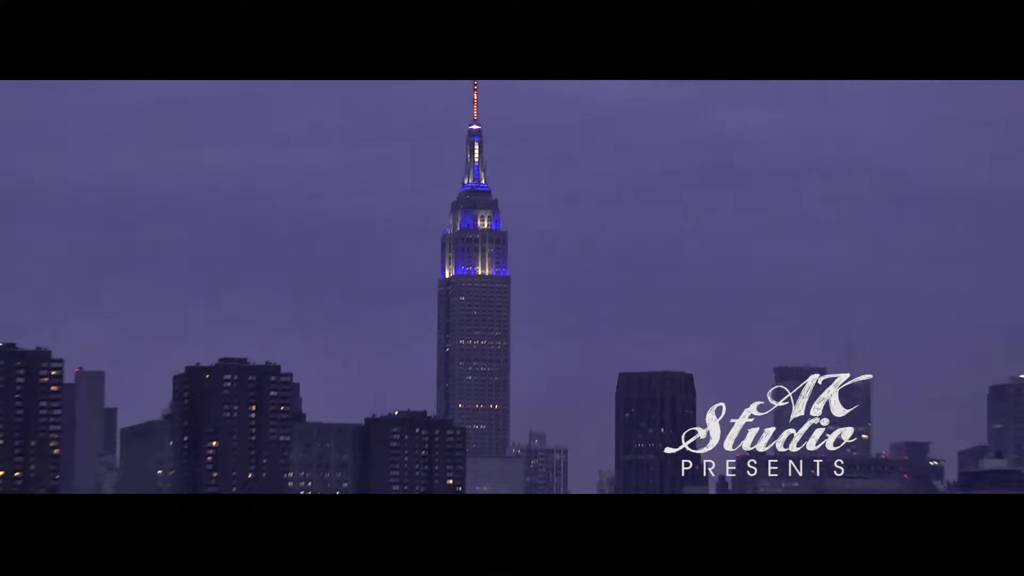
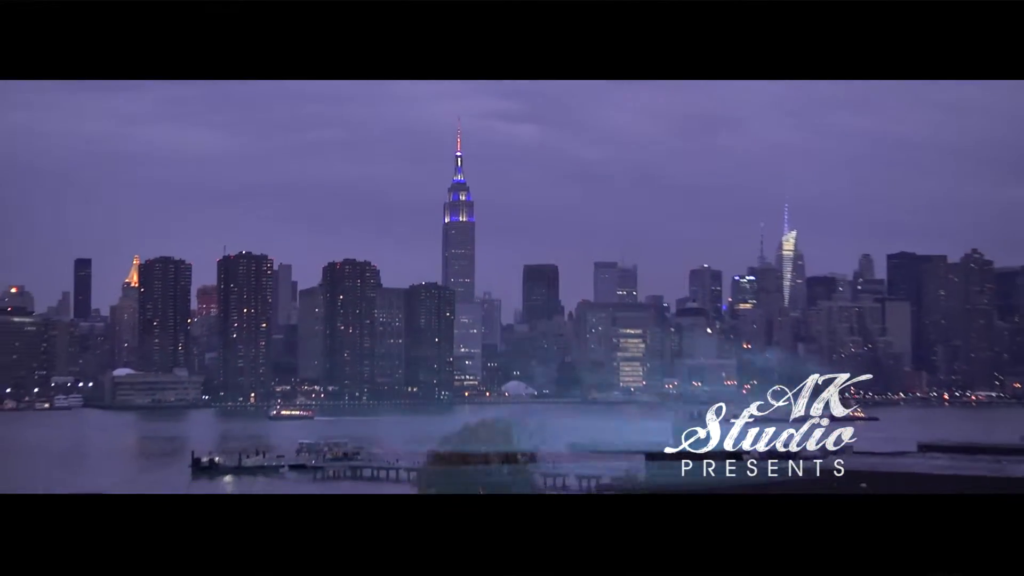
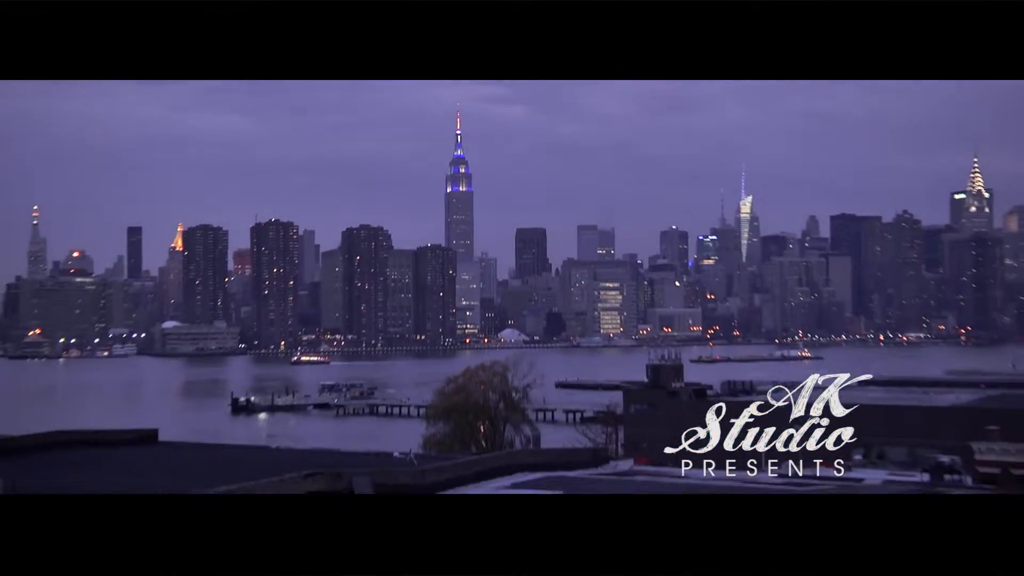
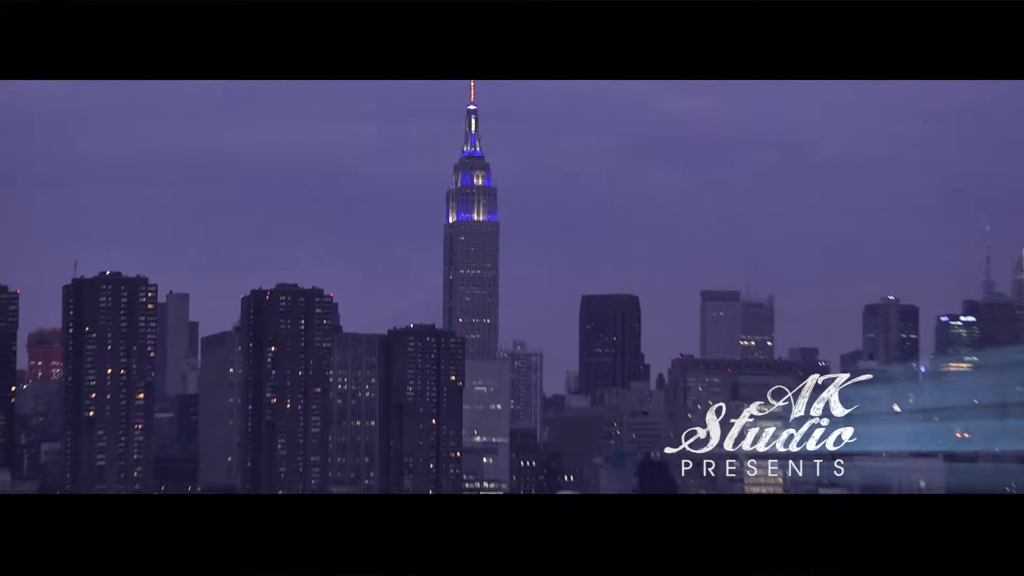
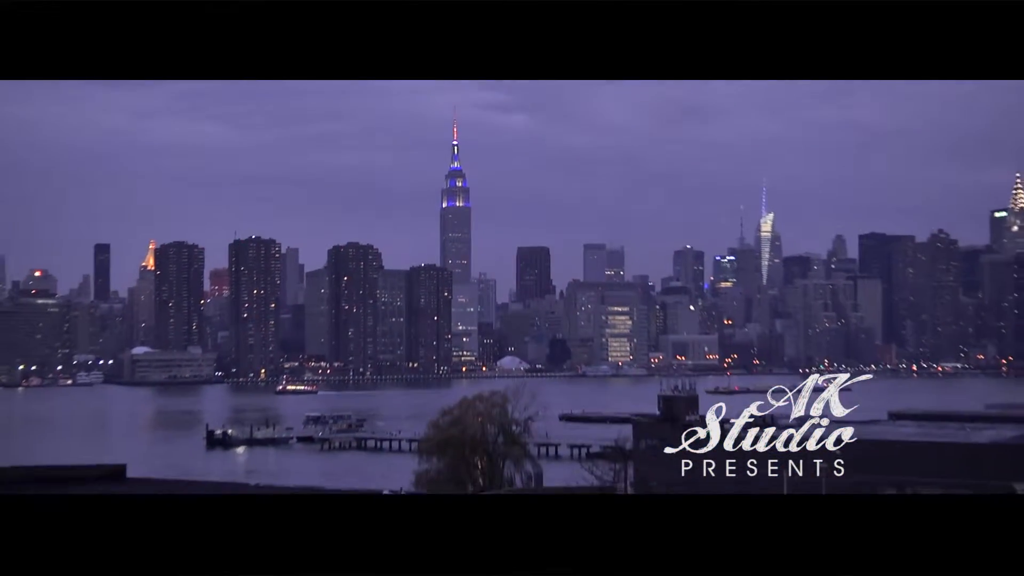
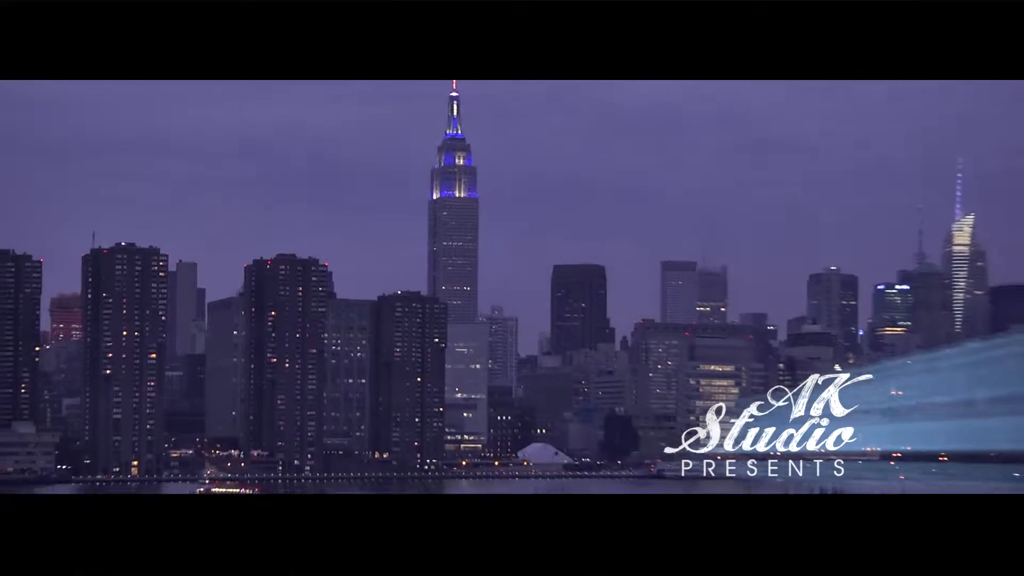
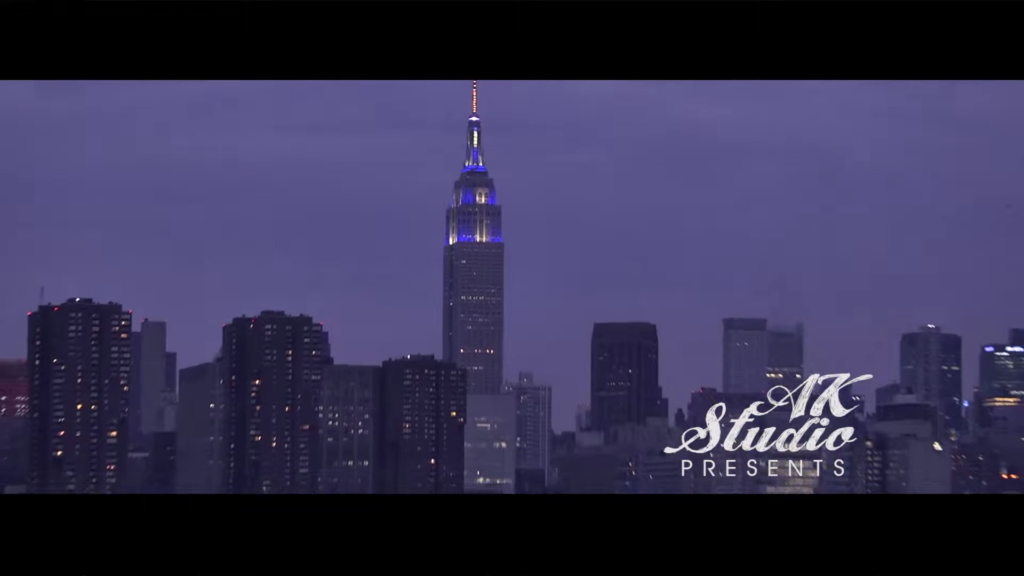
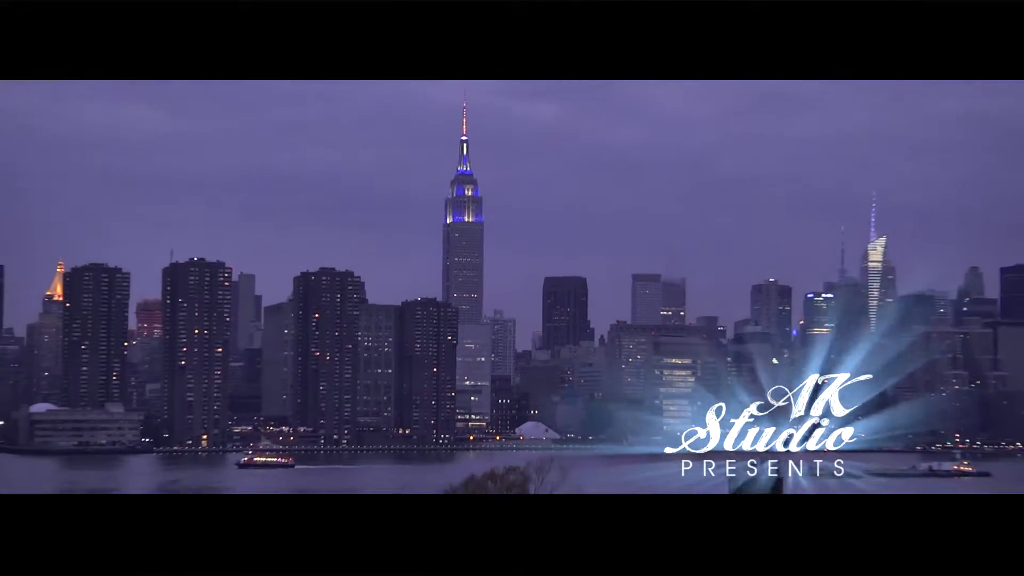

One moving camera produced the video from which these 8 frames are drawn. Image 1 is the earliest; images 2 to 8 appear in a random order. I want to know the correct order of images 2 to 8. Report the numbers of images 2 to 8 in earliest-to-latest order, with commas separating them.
7, 4, 6, 8, 2, 5, 3
